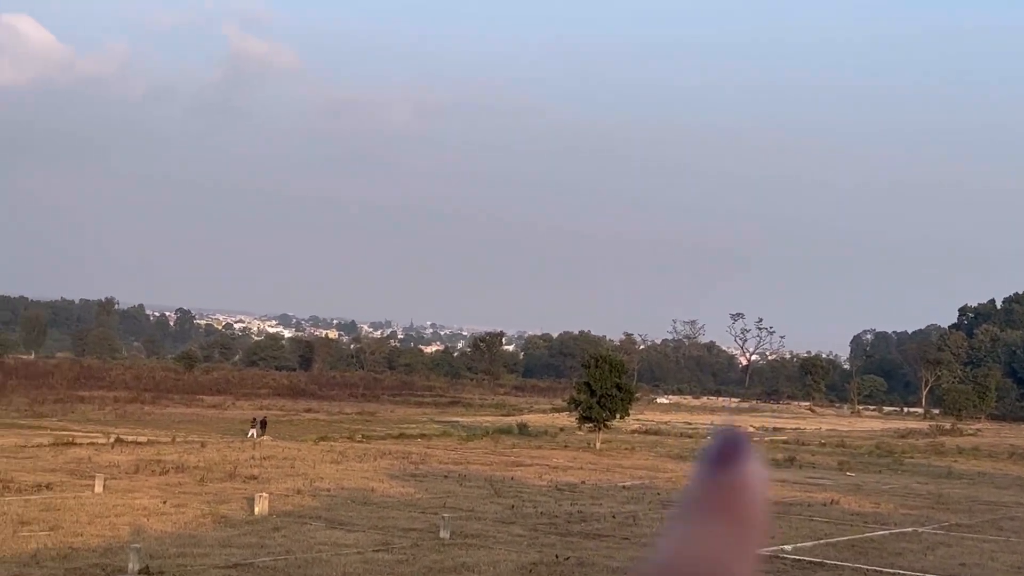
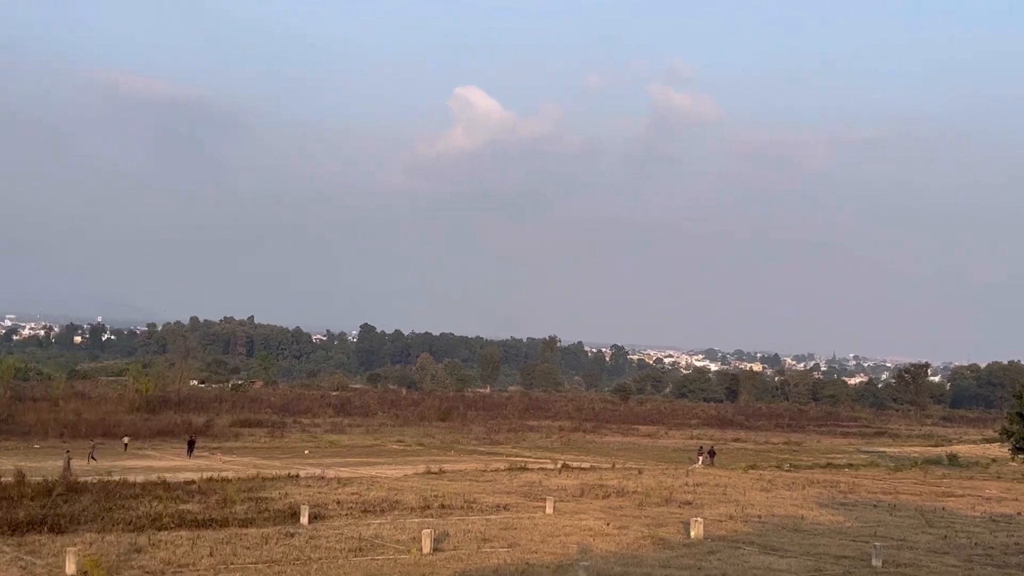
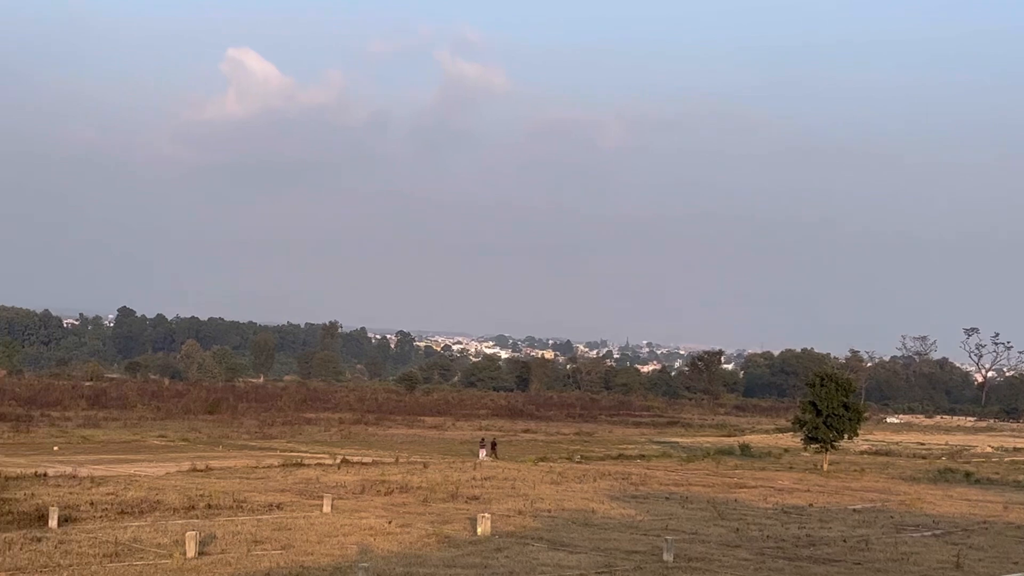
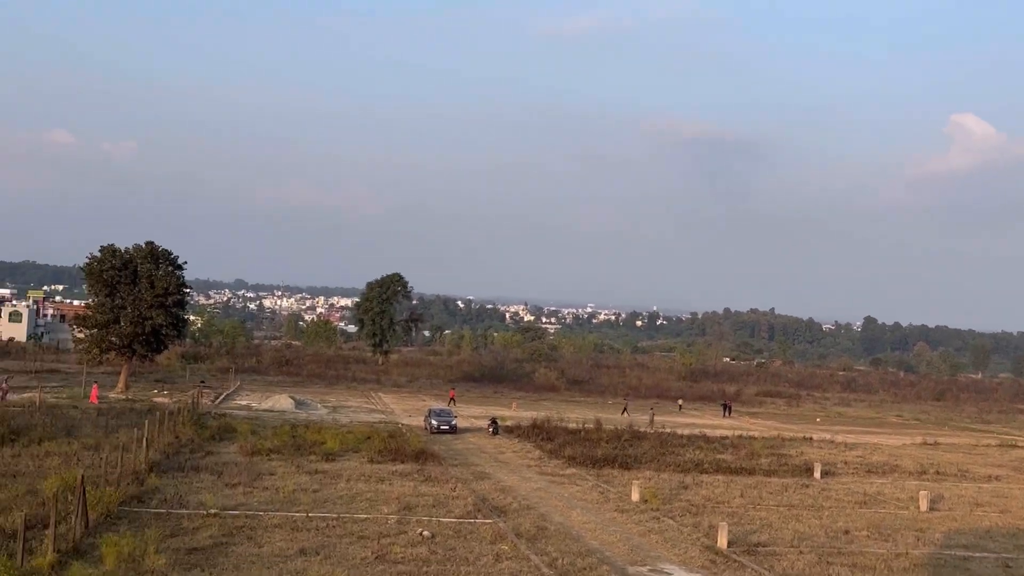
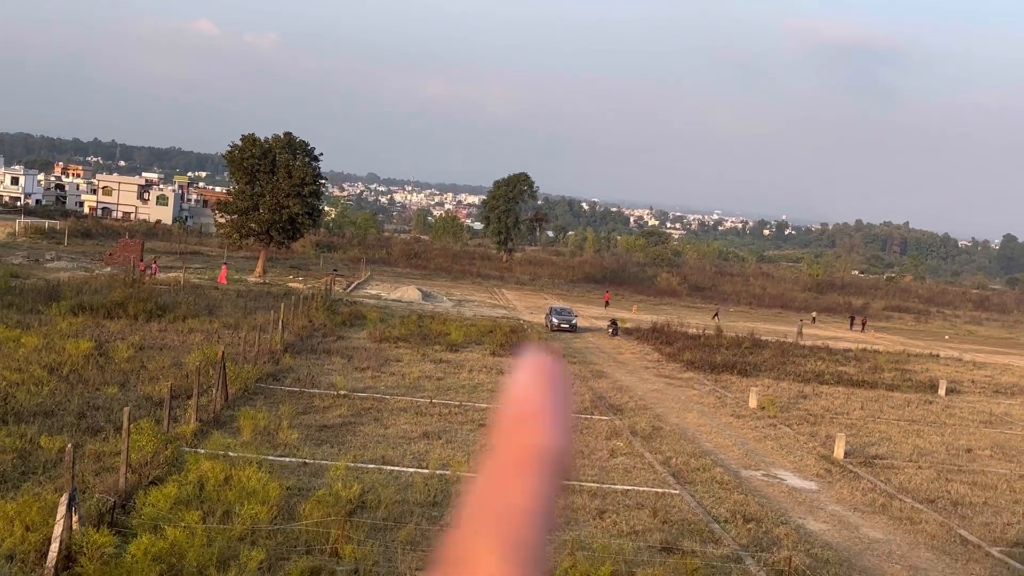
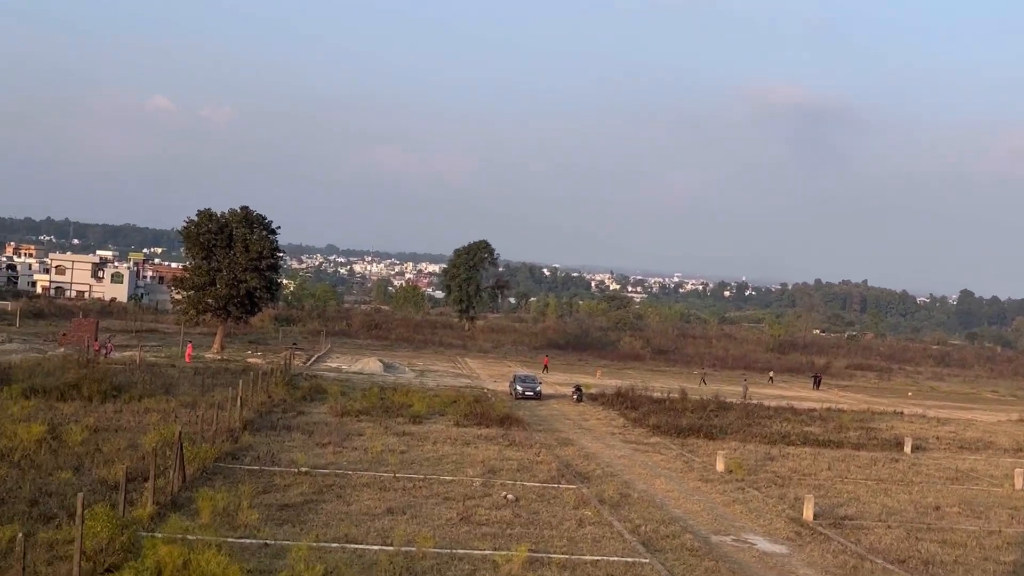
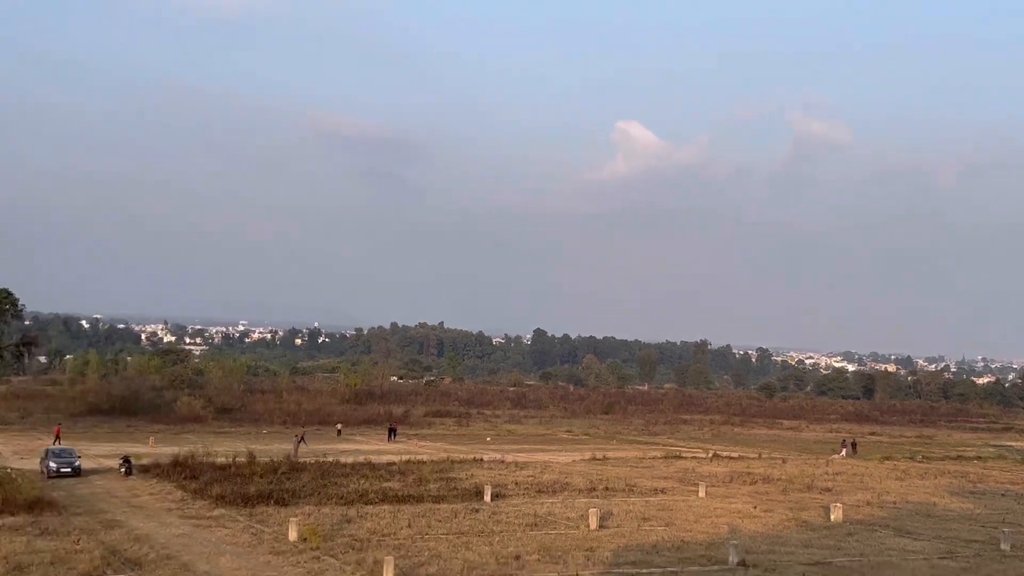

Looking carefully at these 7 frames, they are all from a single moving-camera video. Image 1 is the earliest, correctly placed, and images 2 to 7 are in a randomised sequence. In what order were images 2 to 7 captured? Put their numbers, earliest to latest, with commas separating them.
3, 2, 7, 4, 6, 5
